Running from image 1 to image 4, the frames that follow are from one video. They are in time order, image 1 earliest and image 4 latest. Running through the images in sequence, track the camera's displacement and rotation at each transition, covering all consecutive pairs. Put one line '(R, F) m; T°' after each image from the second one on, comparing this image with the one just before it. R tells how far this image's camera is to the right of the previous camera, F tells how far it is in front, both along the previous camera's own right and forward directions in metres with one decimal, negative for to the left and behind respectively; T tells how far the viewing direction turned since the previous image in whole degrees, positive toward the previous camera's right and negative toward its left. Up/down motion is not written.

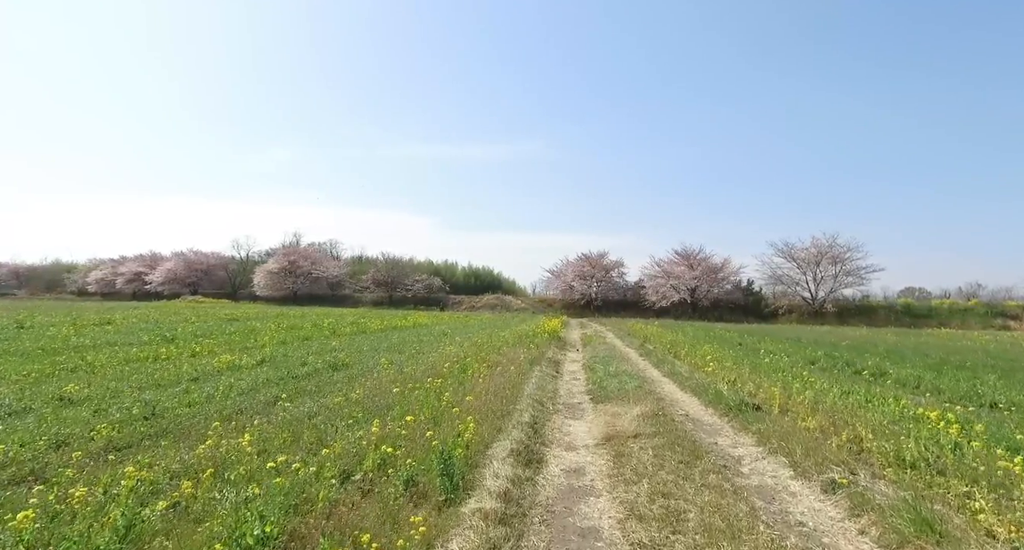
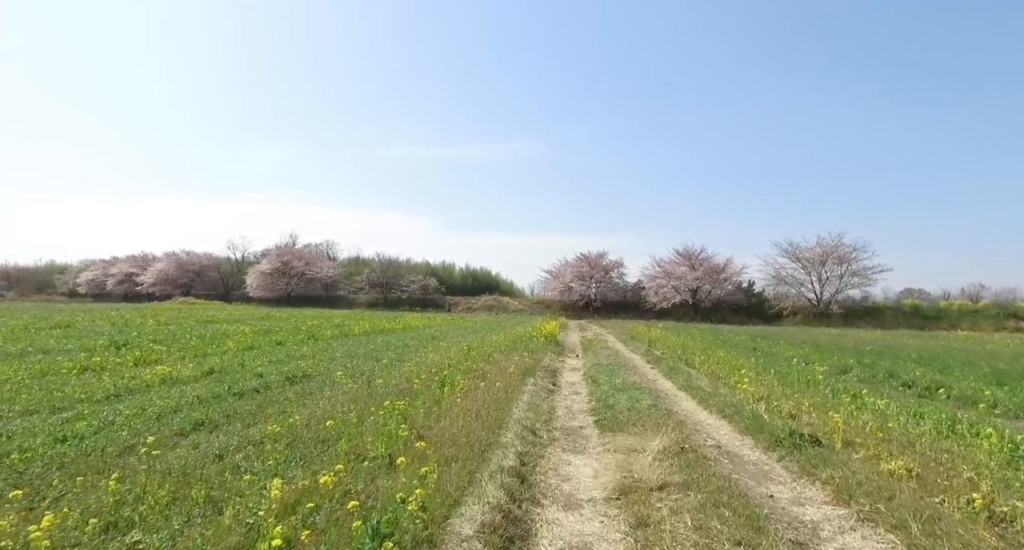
(+0.2, +2.5) m; 0°
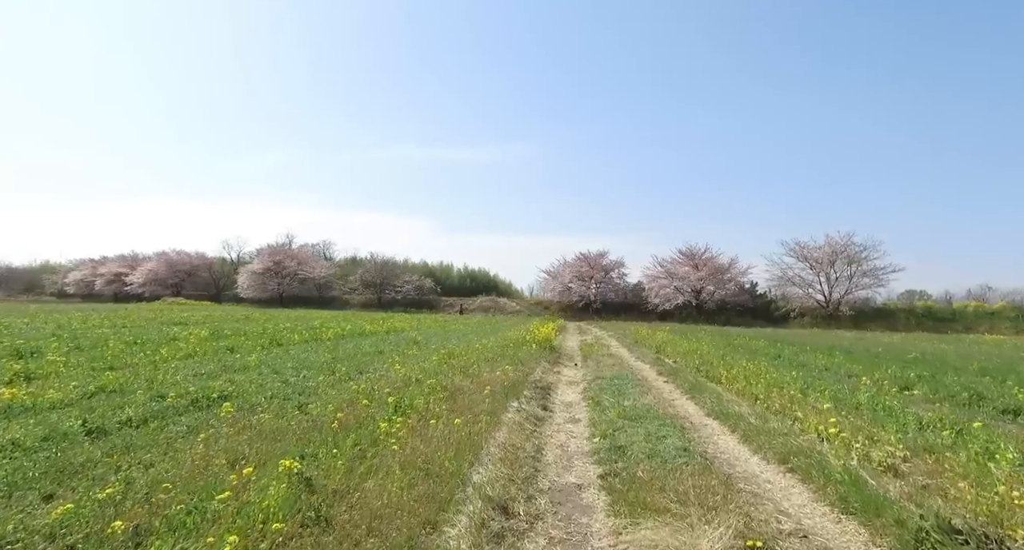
(+0.4, +3.5) m; 0°
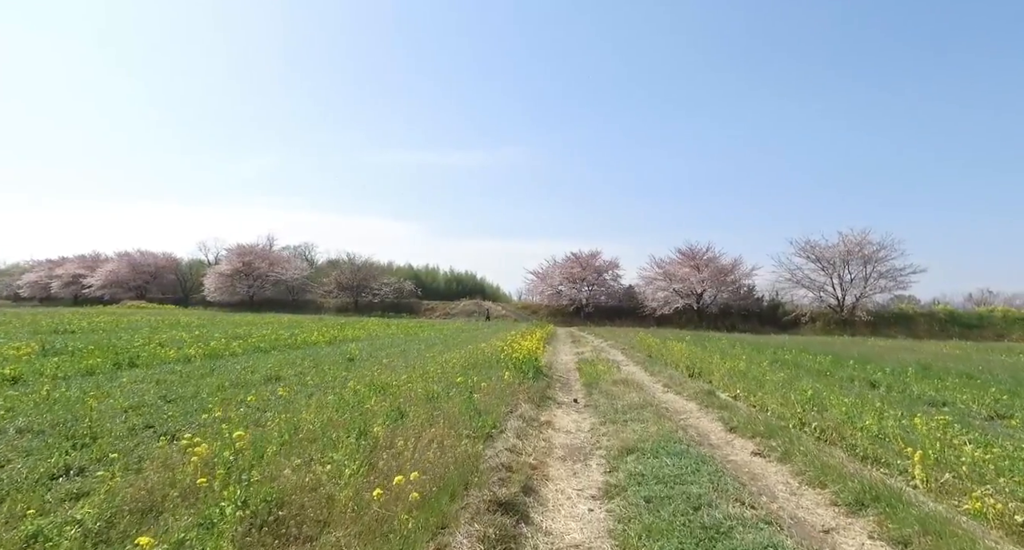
(+0.7, +8.3) m; +1°
